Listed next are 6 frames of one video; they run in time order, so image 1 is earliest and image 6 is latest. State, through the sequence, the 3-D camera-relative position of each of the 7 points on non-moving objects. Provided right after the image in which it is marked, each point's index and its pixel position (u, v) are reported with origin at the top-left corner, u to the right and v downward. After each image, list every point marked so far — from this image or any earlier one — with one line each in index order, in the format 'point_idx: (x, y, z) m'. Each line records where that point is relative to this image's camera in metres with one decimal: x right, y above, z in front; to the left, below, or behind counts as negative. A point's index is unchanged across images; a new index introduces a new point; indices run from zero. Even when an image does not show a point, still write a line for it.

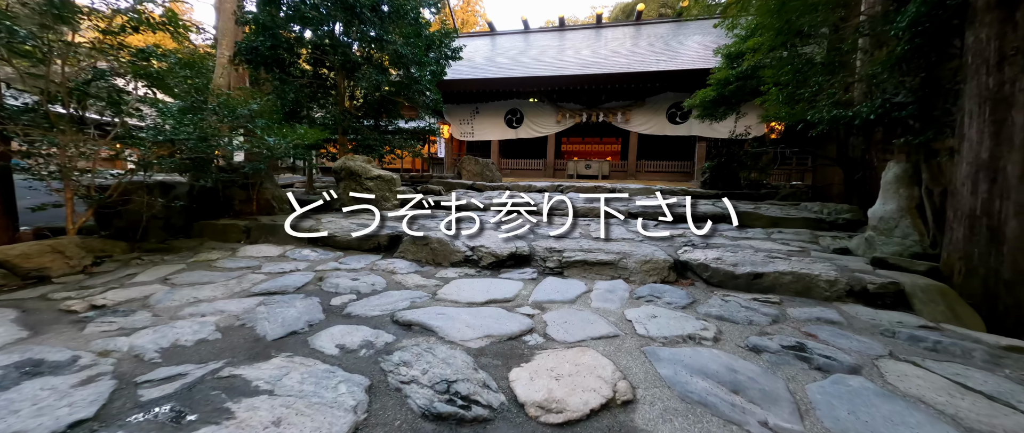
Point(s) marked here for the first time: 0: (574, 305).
0: (+0.3, -0.4, +1.7) m
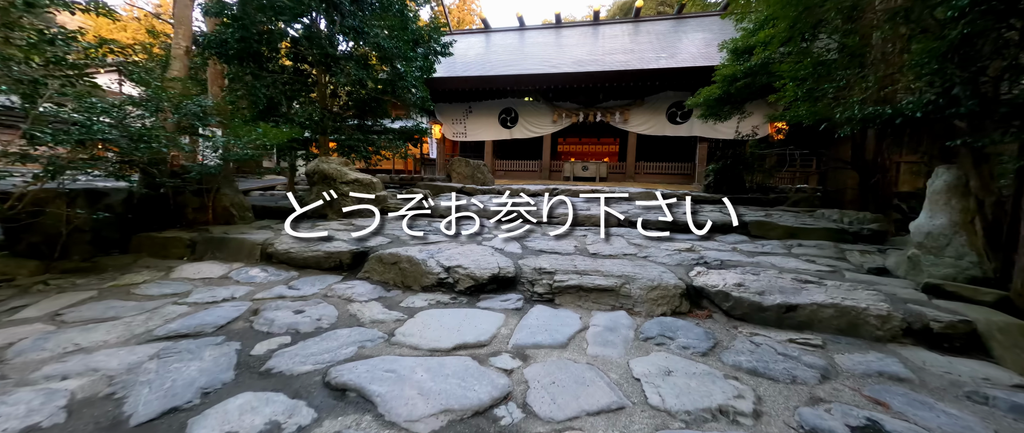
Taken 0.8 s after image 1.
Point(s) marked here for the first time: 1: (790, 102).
0: (+0.2, -0.5, +1.4) m
1: (+3.1, +1.3, +4.0) m
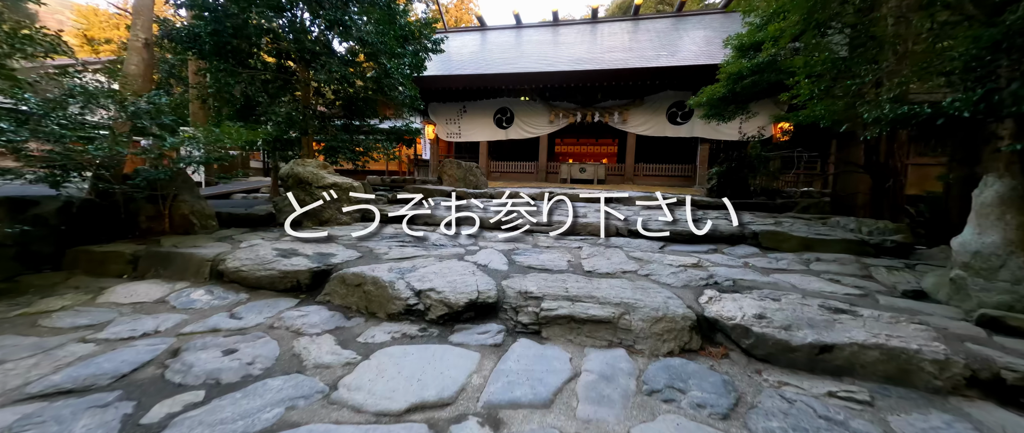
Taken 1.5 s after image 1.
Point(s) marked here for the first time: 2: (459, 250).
0: (+0.1, -0.6, +1.1) m
1: (+3.0, +1.2, +3.7) m
2: (-0.4, -0.3, +2.7) m
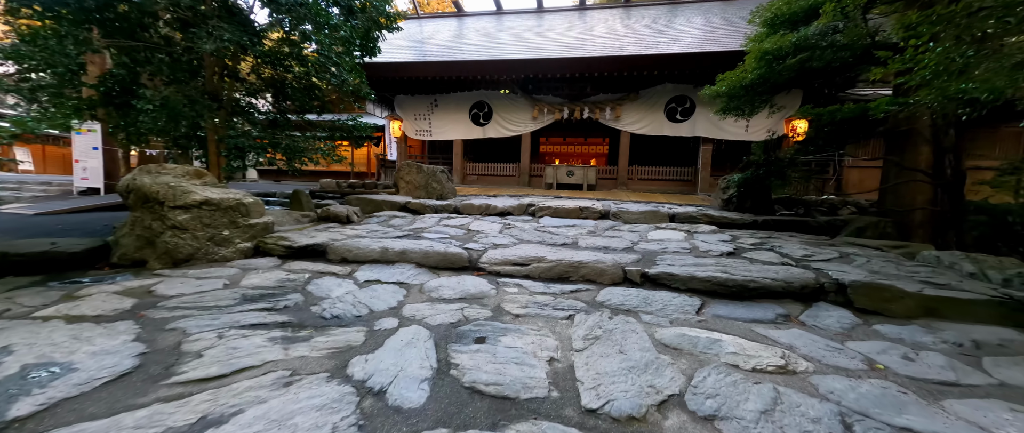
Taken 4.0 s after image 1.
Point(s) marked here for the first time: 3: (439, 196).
0: (-0.1, -0.8, -0.1) m
1: (+2.7, +1.0, +2.6) m
2: (-0.6, -0.5, +1.5) m
3: (-1.1, +0.3, +5.2) m
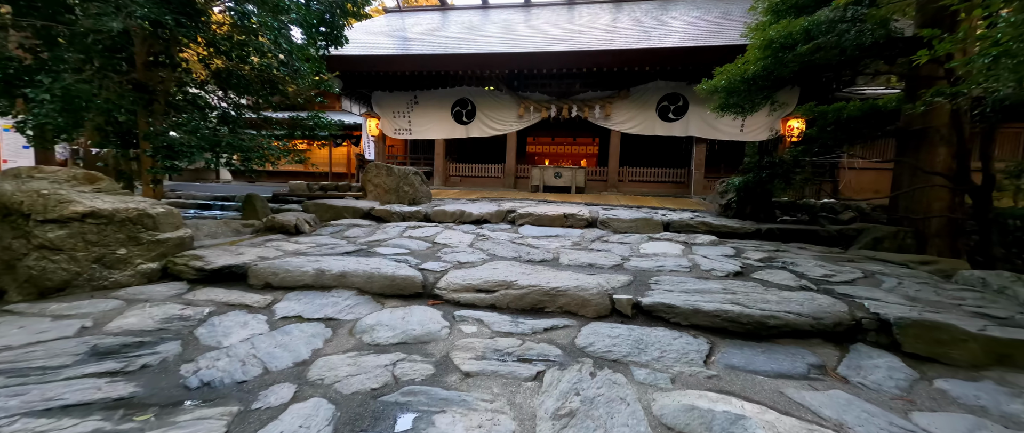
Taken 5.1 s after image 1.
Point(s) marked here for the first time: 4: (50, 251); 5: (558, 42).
0: (-0.2, -0.9, -0.6) m
1: (+2.5, +0.9, +2.2) m
2: (-0.8, -0.6, +1.0) m
3: (-1.3, +0.2, +4.7) m
4: (-2.4, -0.2, +1.9) m
5: (+0.9, +3.5, +7.4) m
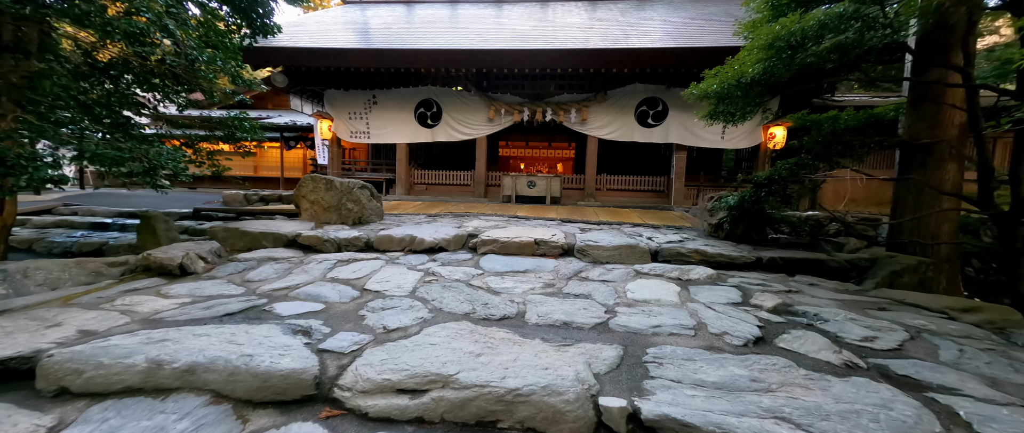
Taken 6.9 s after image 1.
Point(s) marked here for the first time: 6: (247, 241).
0: (-0.3, -1.2, -1.2) m
1: (+2.2, +0.6, +1.7) m
2: (-1.0, -0.8, +0.3) m
3: (-1.7, 0.0, +4.0) m
4: (-2.7, -0.4, +1.1) m
5: (+0.3, +3.3, +6.8) m
6: (-2.3, -0.2, +3.1) m
